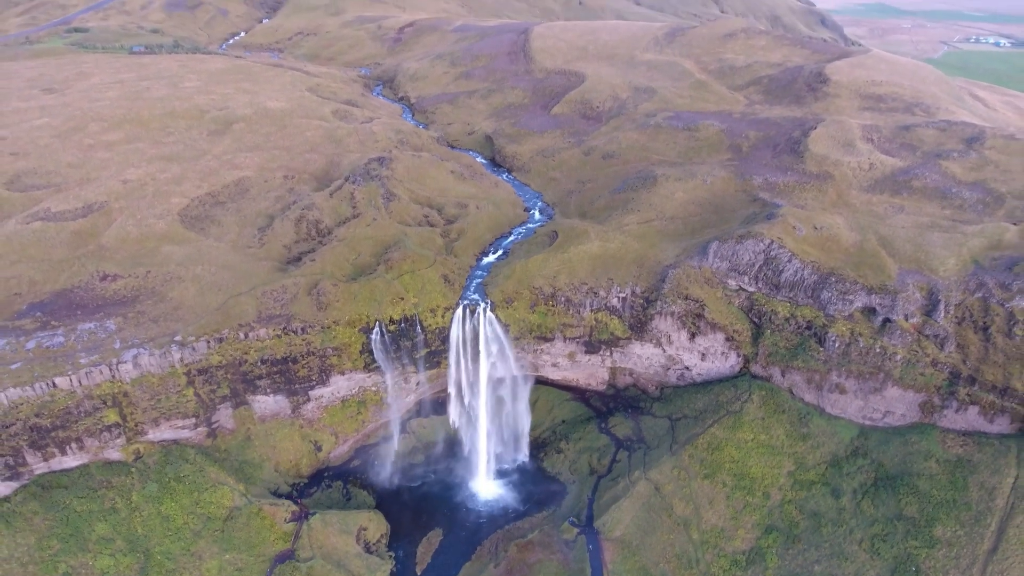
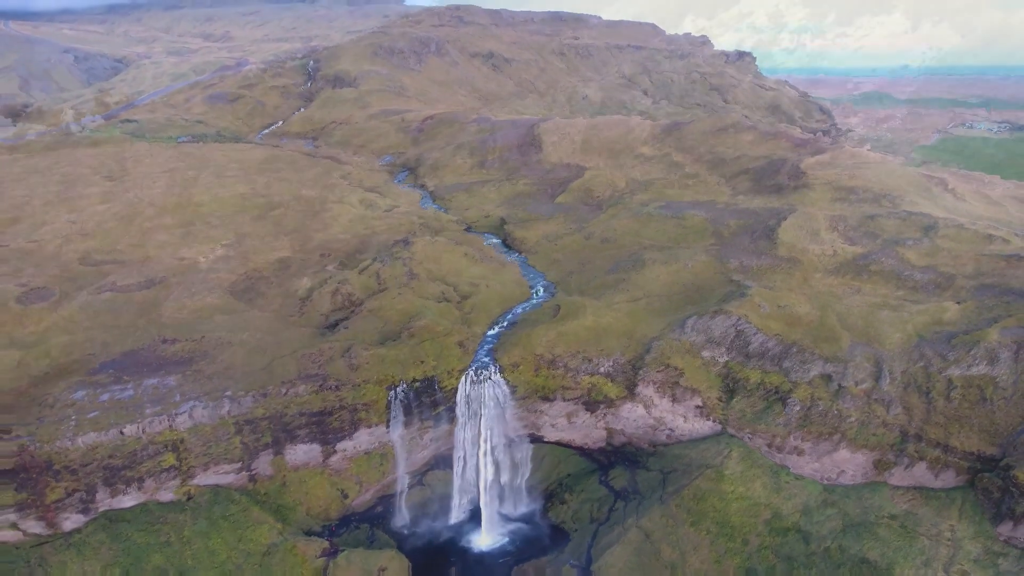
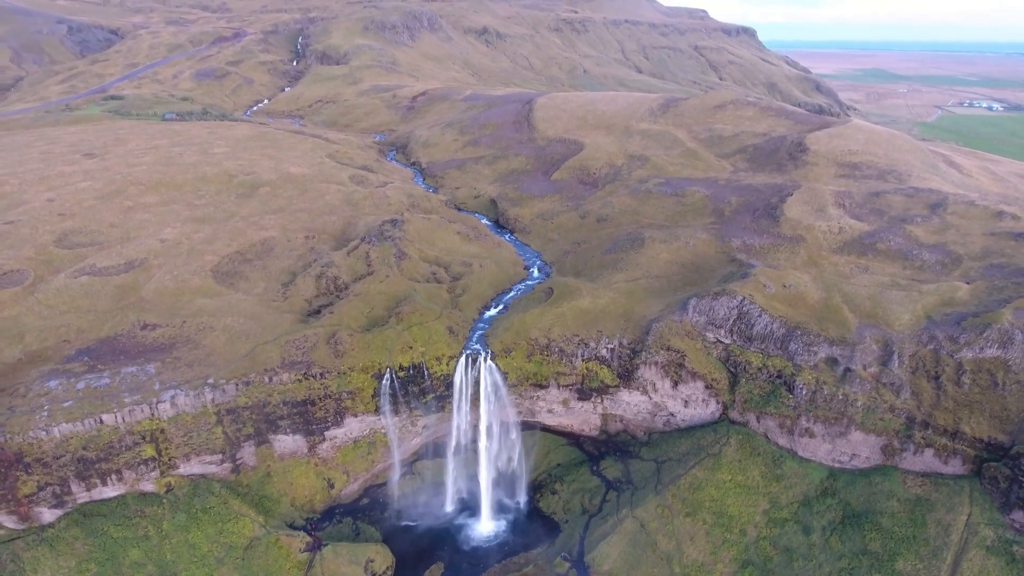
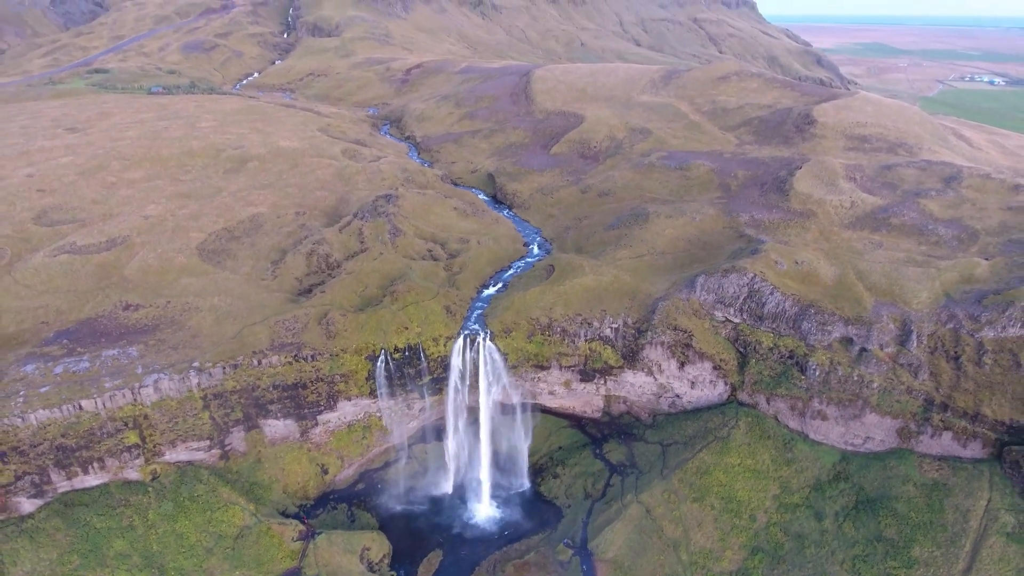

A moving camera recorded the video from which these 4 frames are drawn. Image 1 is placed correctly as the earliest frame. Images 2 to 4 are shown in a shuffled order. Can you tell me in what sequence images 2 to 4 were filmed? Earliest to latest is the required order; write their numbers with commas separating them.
4, 3, 2
